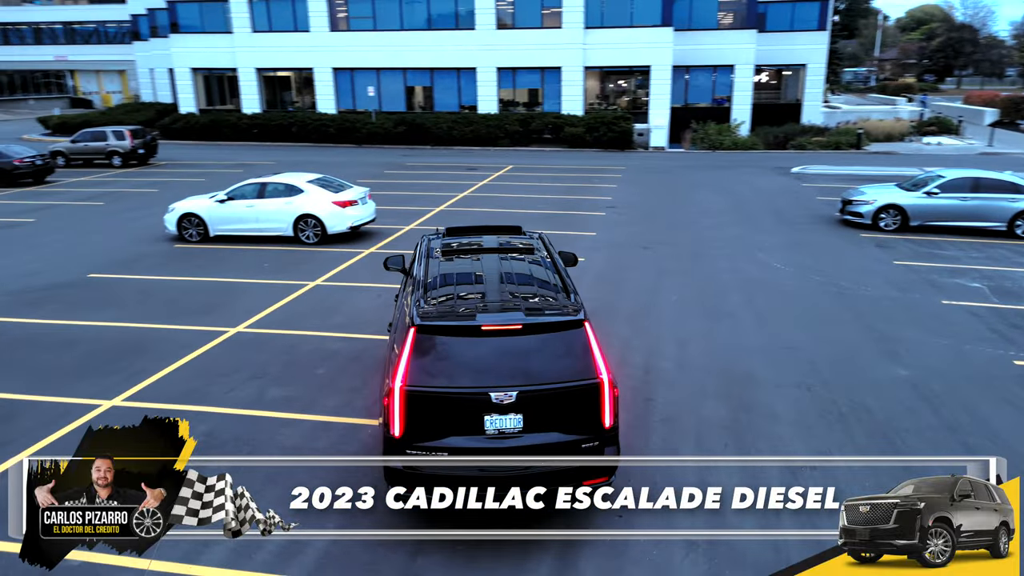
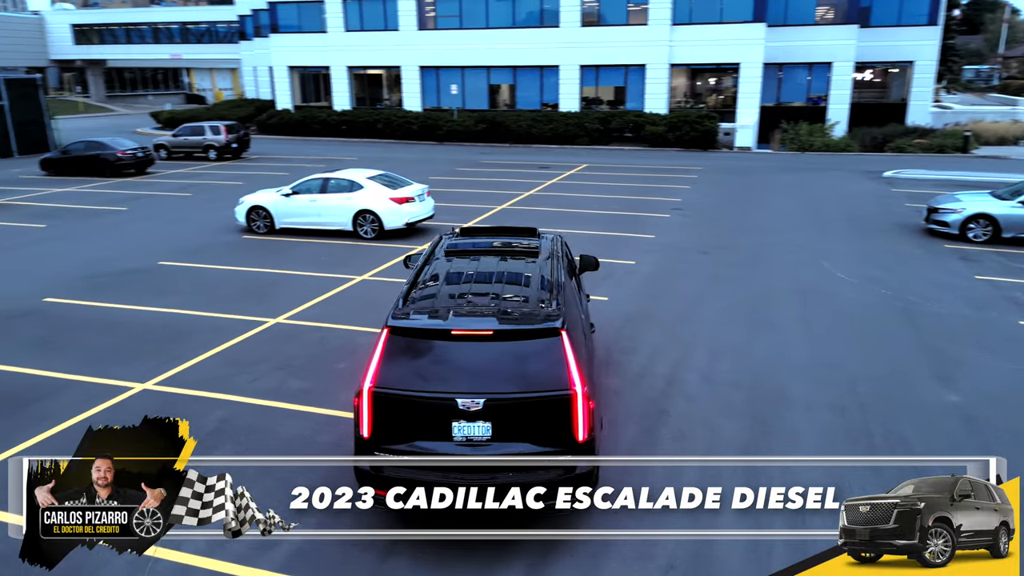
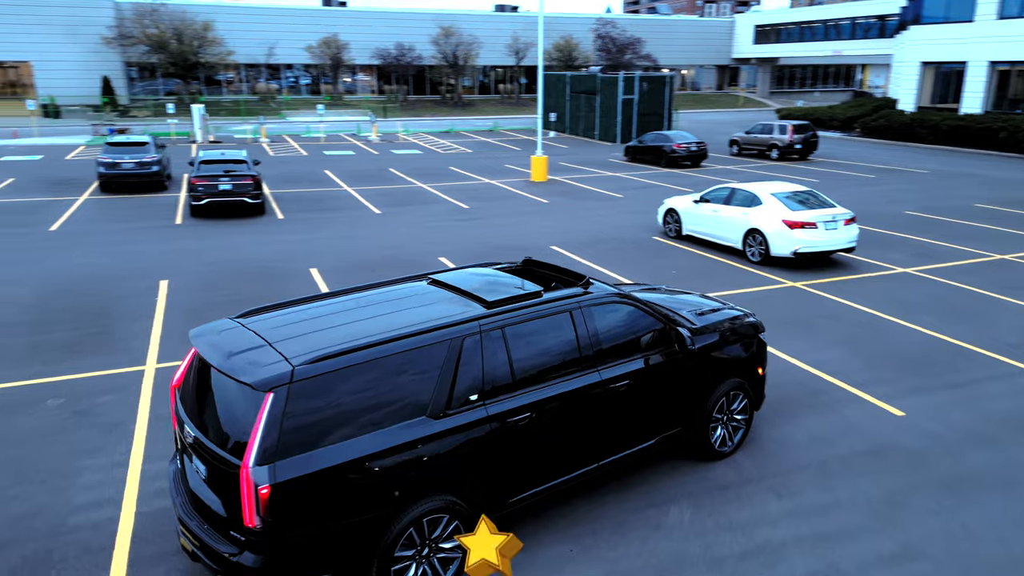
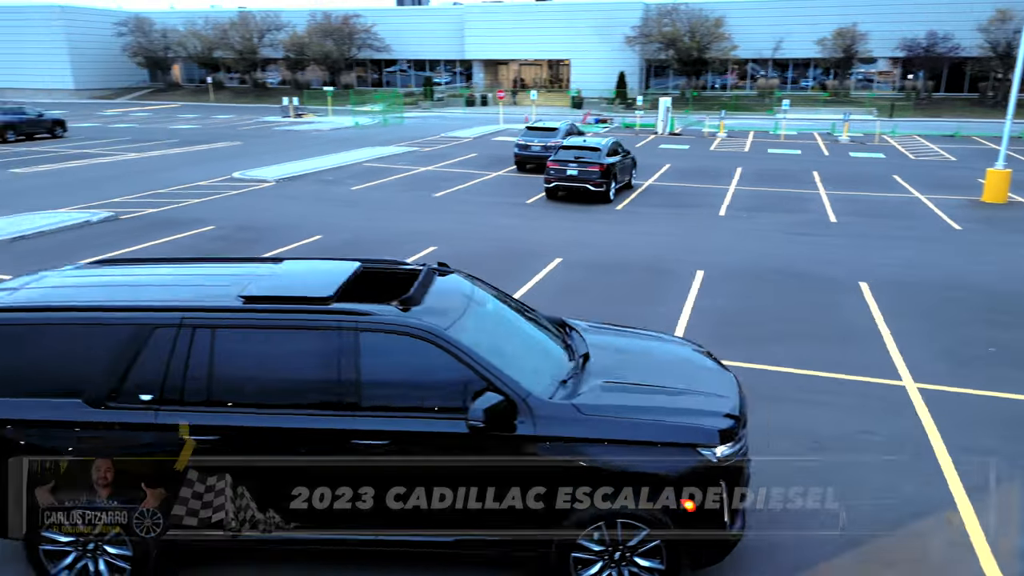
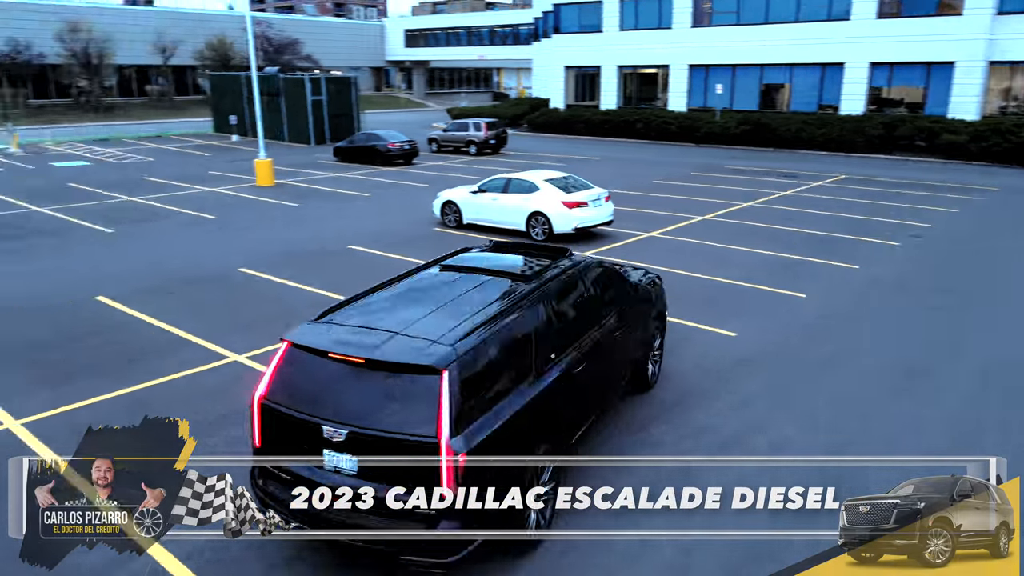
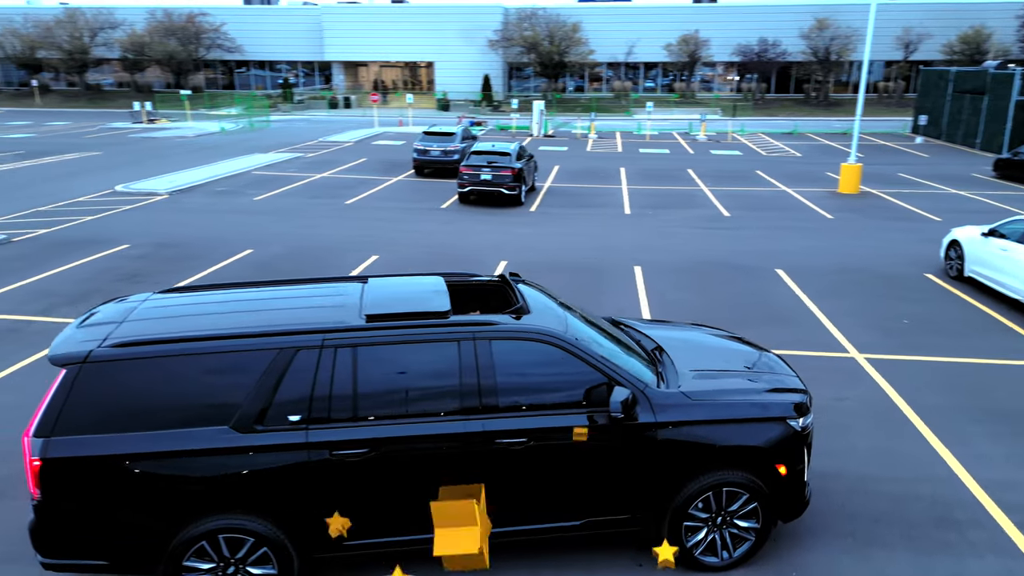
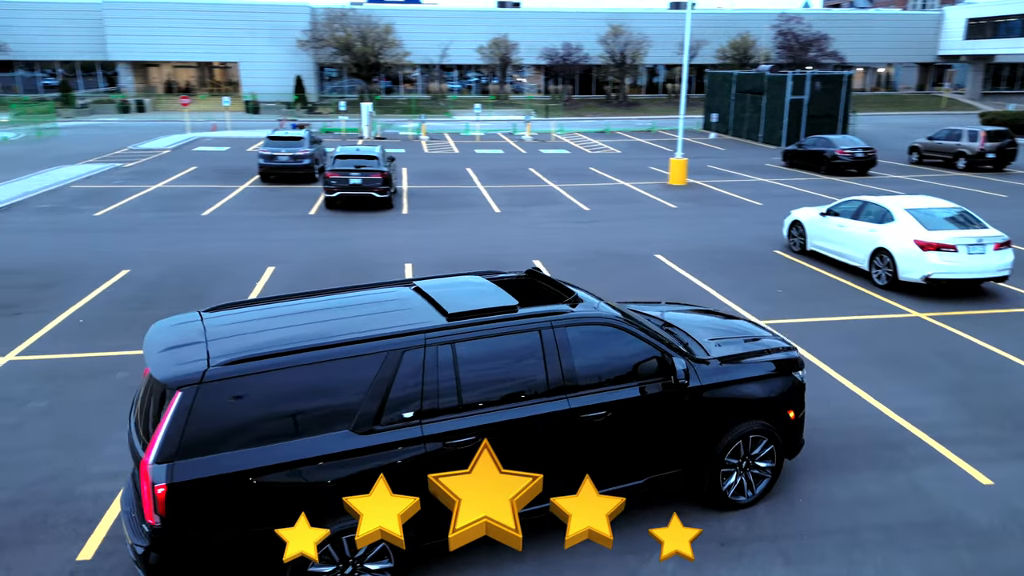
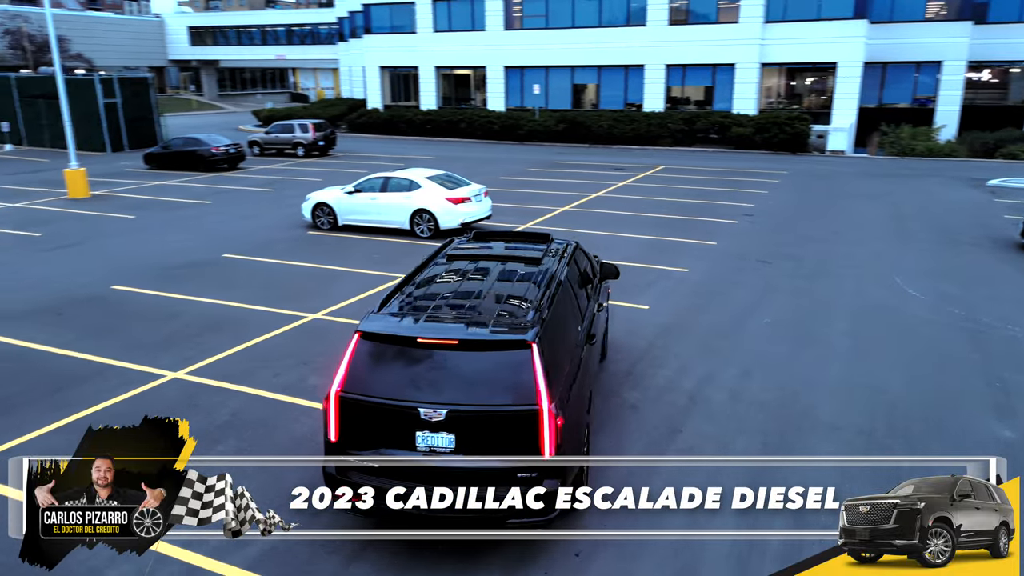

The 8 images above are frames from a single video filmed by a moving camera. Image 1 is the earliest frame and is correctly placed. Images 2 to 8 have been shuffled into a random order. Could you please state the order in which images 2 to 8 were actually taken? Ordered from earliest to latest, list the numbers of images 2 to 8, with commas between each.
2, 8, 5, 3, 7, 6, 4
